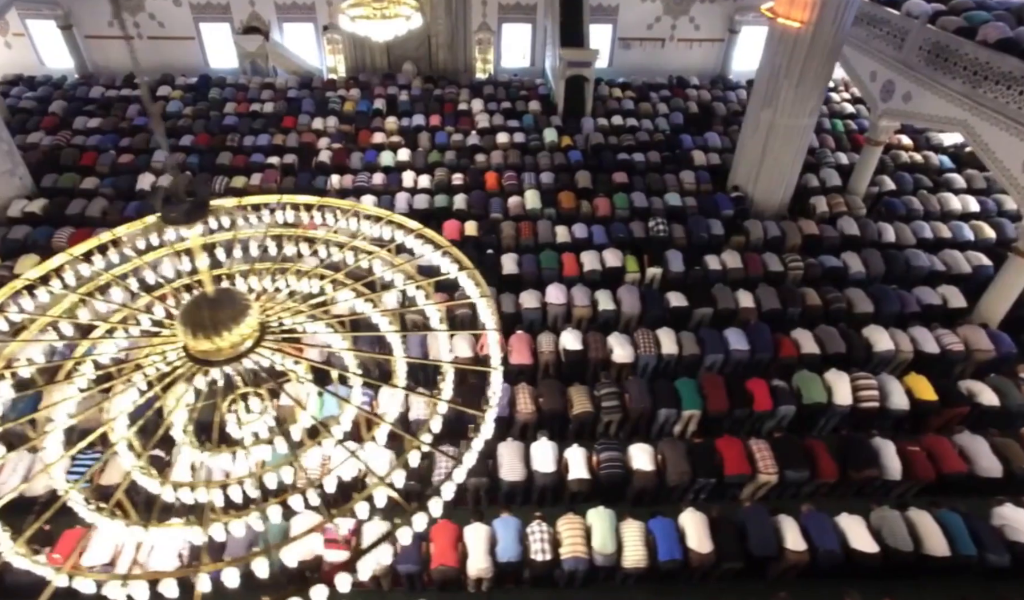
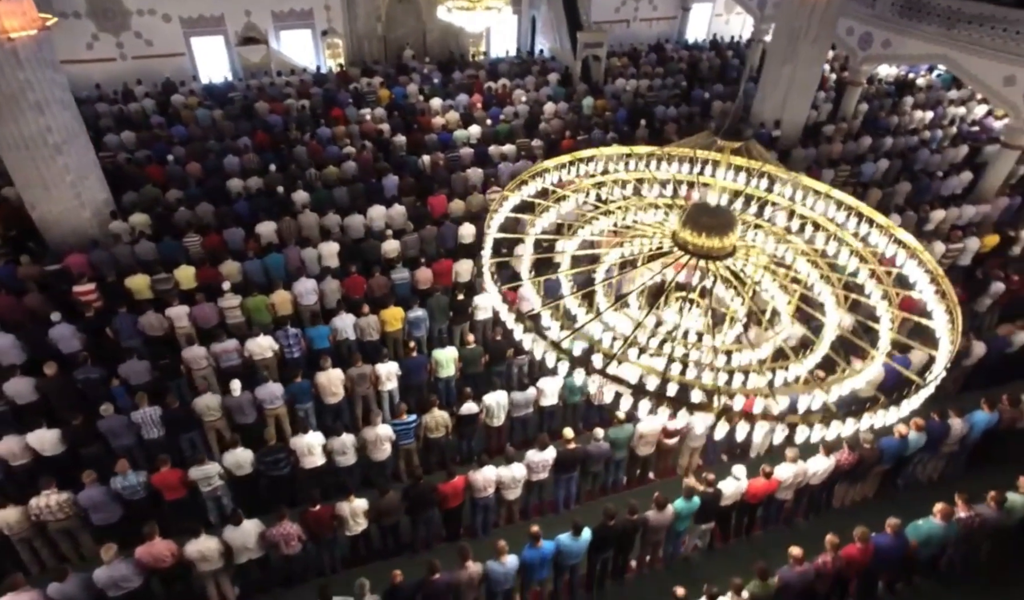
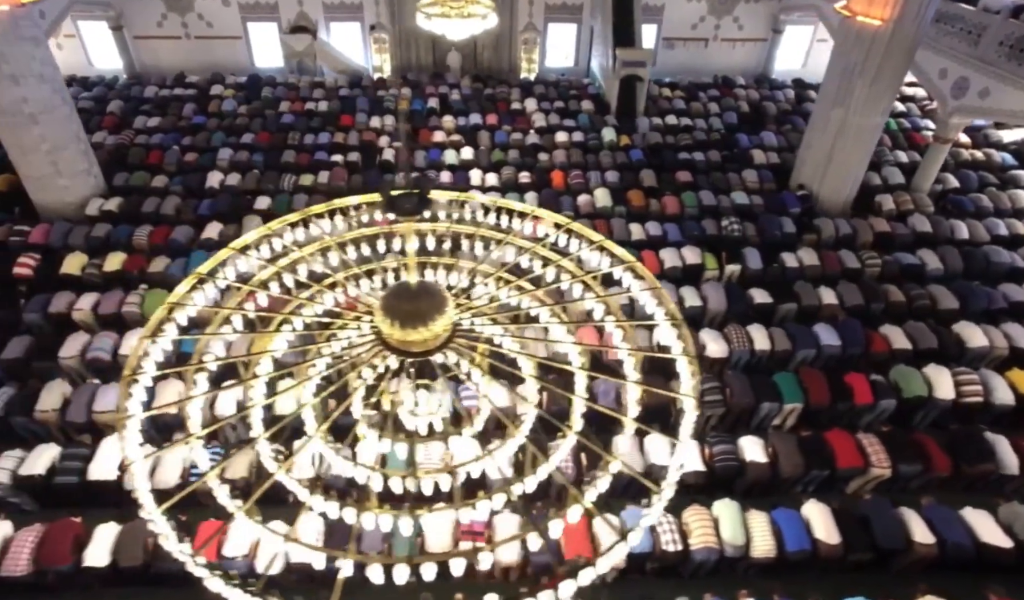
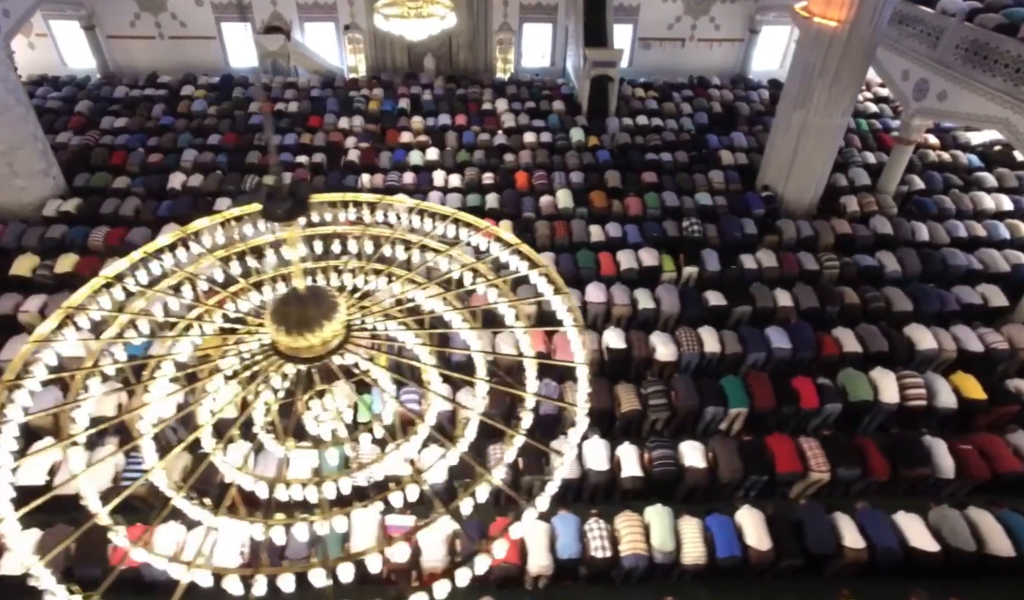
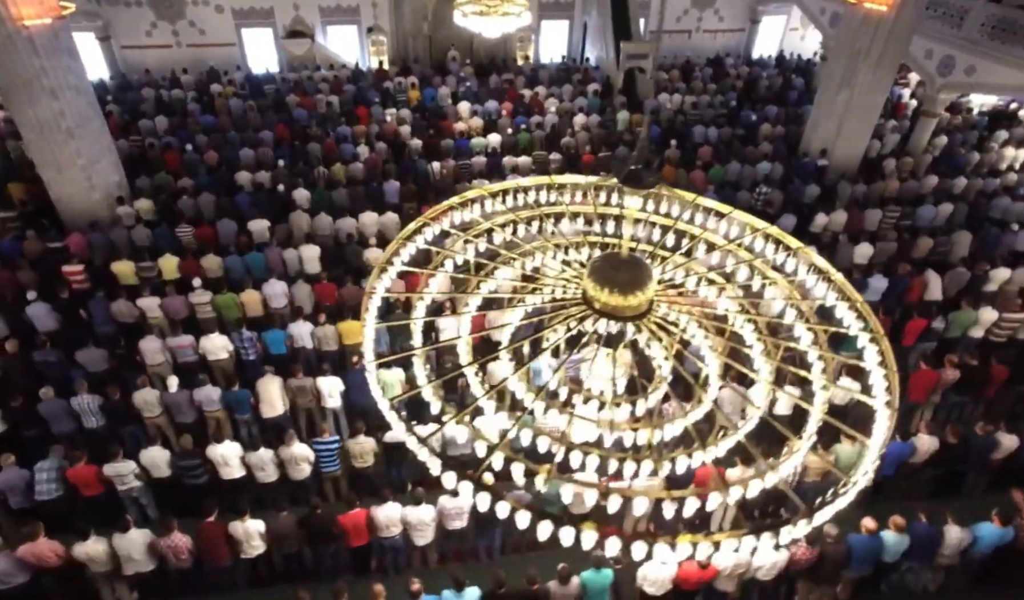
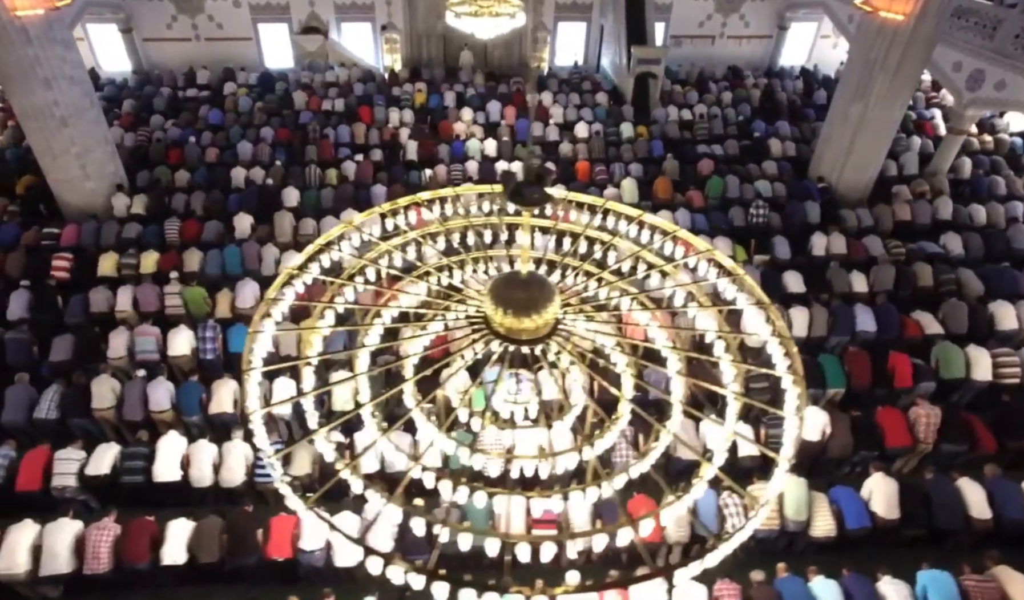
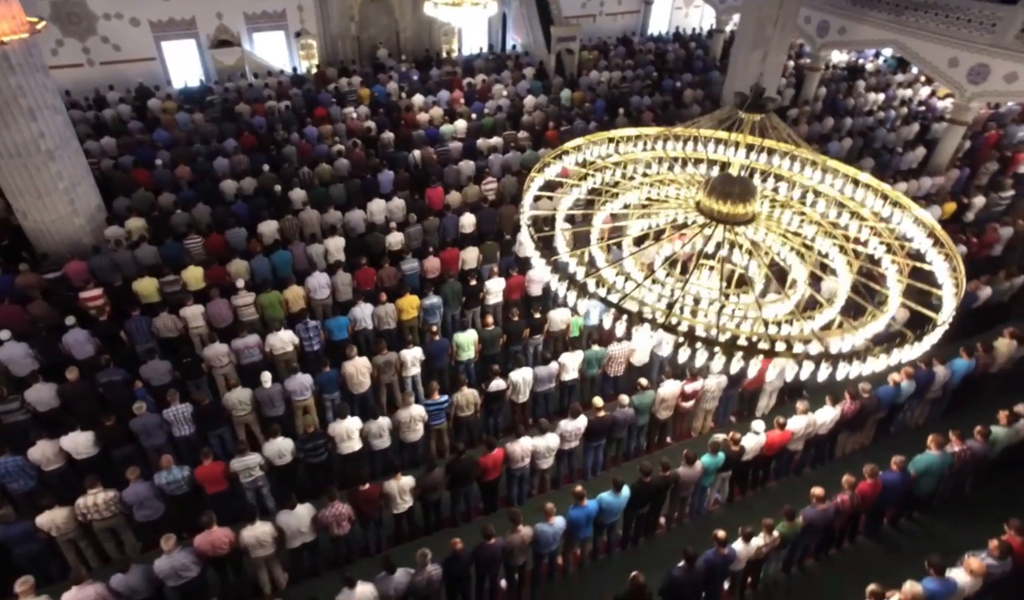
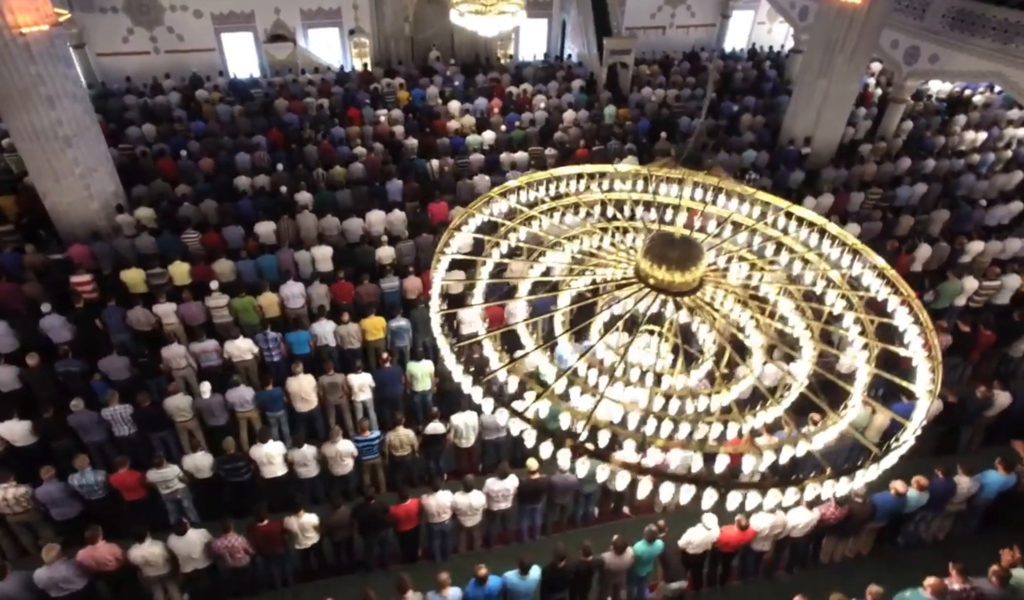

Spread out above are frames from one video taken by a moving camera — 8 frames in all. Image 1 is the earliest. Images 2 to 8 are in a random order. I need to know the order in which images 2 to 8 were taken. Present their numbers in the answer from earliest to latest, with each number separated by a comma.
4, 3, 6, 5, 8, 2, 7
